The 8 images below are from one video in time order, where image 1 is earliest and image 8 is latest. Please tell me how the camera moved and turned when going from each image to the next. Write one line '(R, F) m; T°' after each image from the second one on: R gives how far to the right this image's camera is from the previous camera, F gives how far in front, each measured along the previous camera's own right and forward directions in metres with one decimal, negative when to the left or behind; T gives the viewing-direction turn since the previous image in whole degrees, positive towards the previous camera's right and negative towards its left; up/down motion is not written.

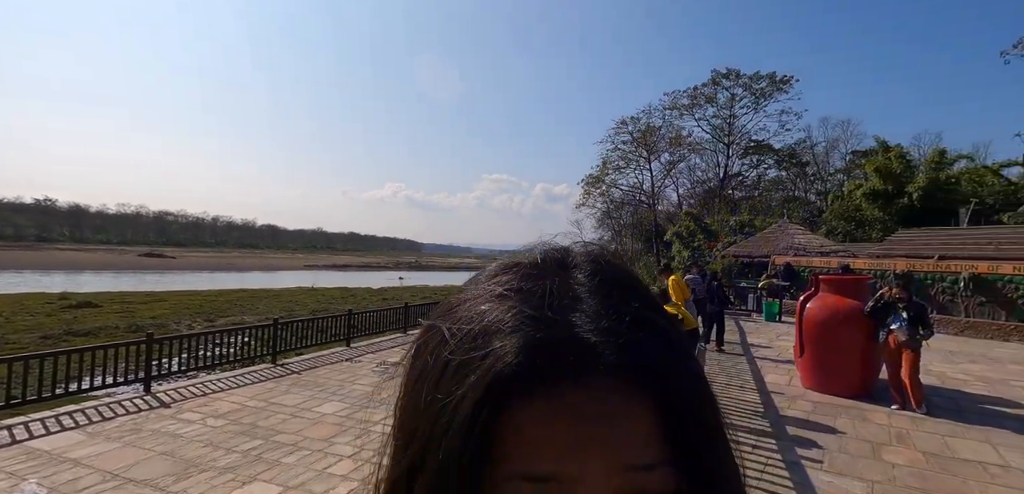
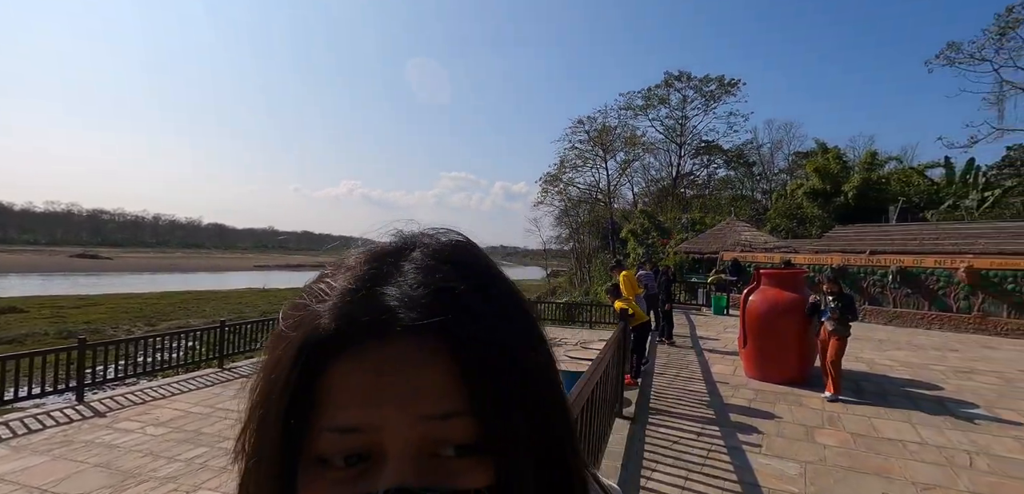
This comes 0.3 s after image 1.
(+0.2, 0.0) m; +4°
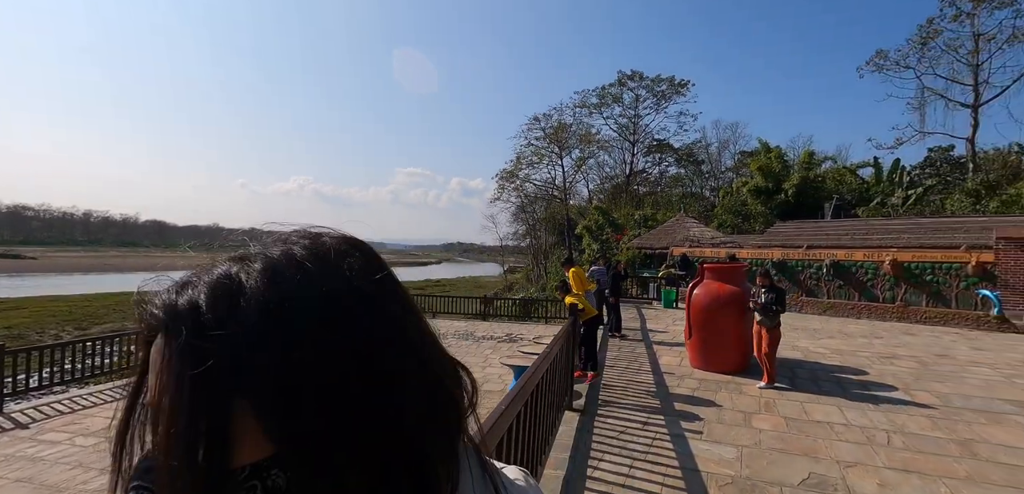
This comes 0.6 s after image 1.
(+0.2, 0.0) m; +4°
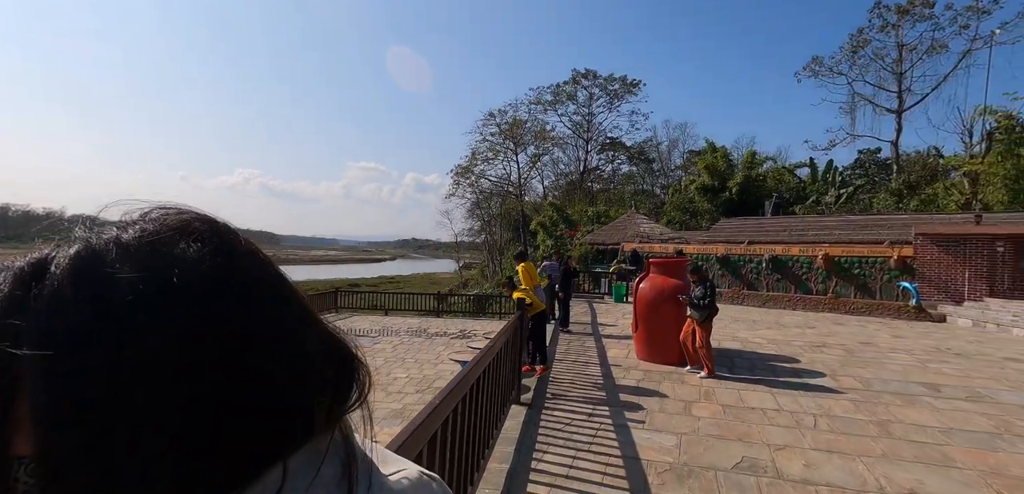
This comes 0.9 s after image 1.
(+0.2, 0.0) m; +5°
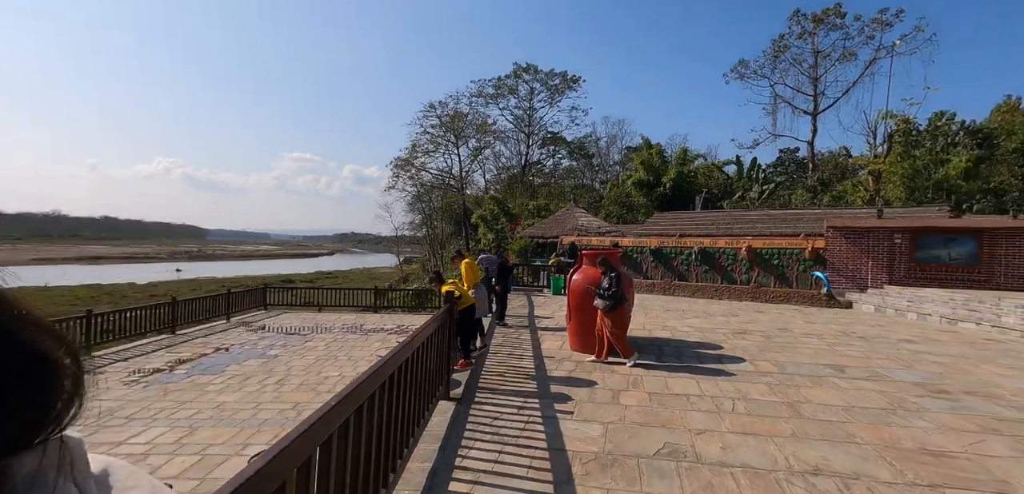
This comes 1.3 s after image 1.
(+0.2, +0.2) m; +7°
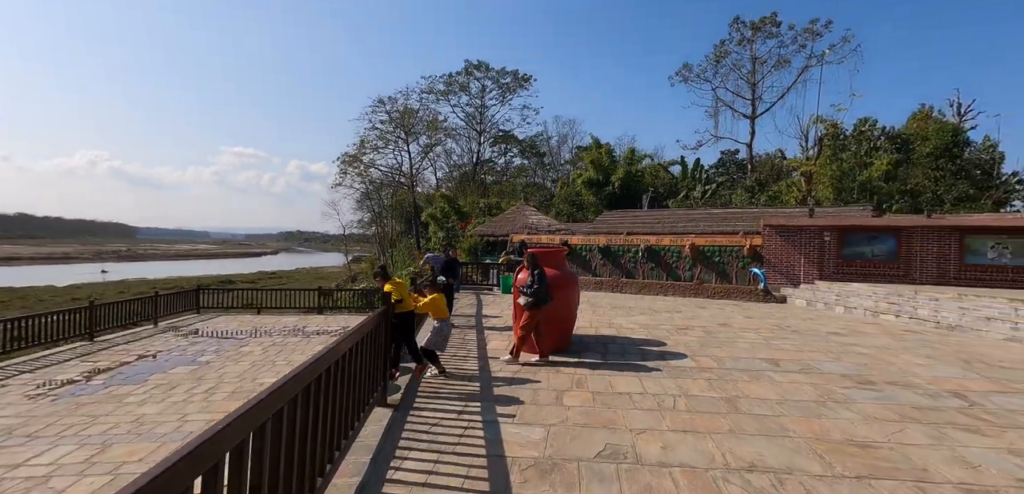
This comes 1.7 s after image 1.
(+0.2, +0.2) m; +6°
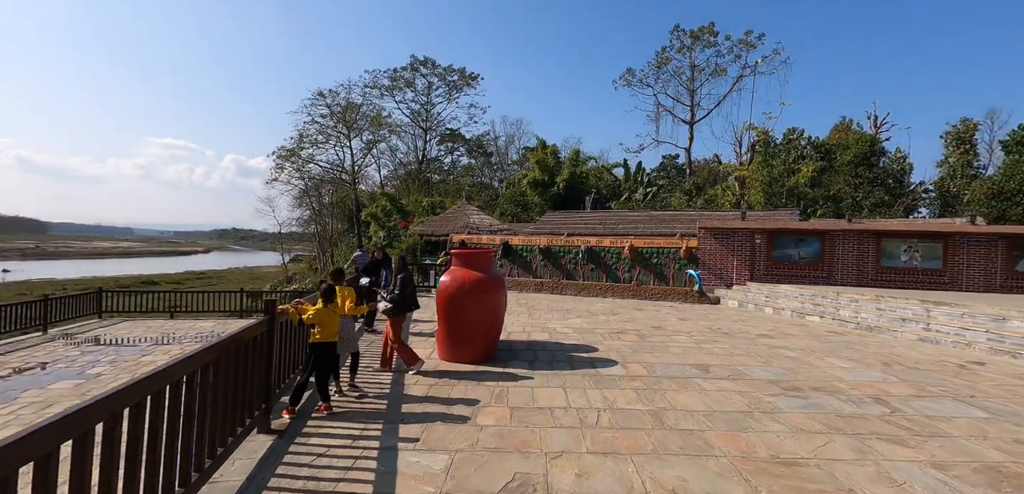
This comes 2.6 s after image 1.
(+0.4, +0.5) m; +6°
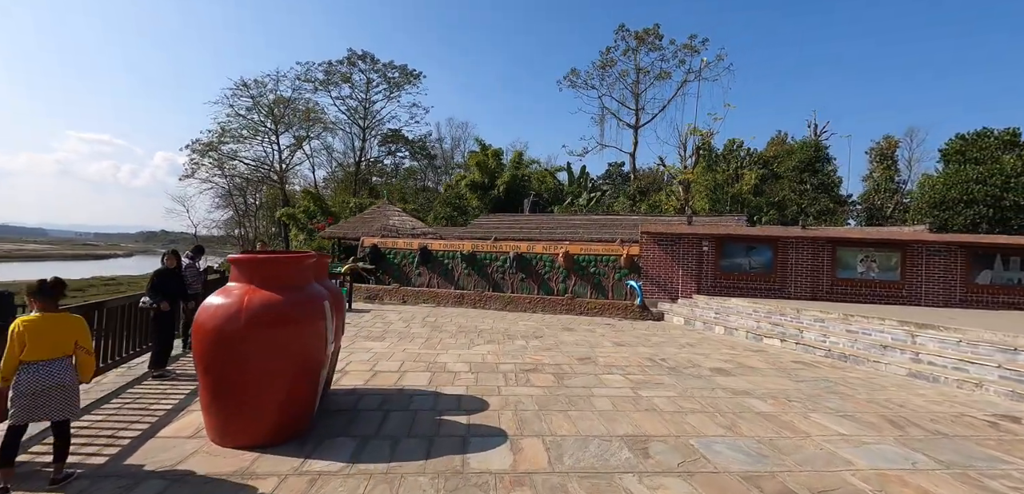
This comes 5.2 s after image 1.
(+1.0, +2.3) m; +6°
